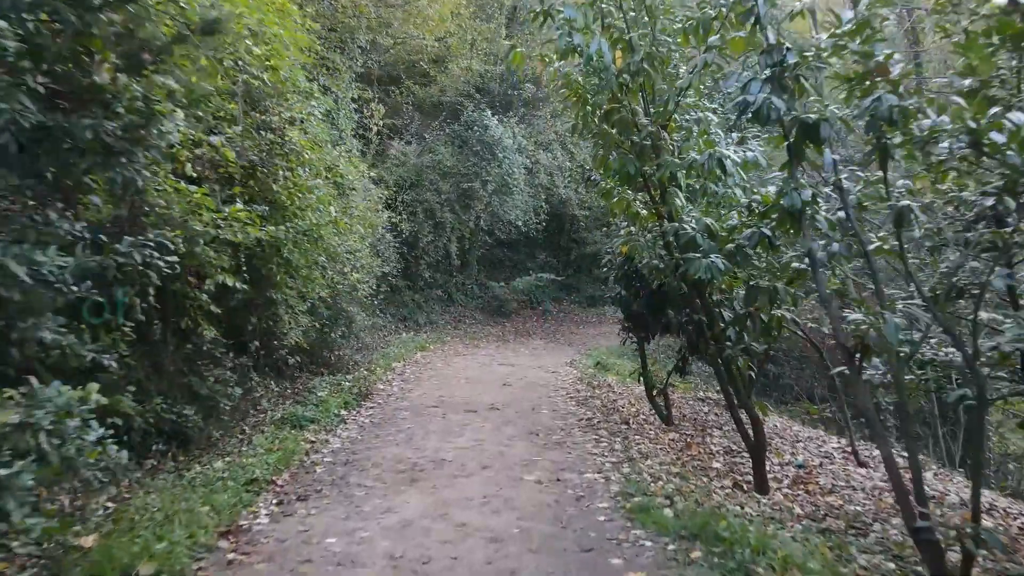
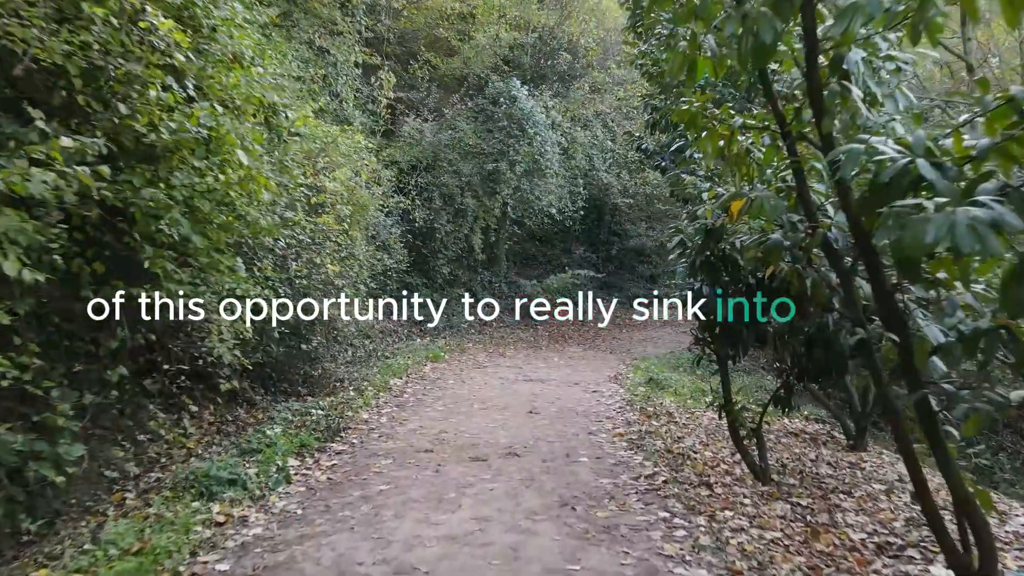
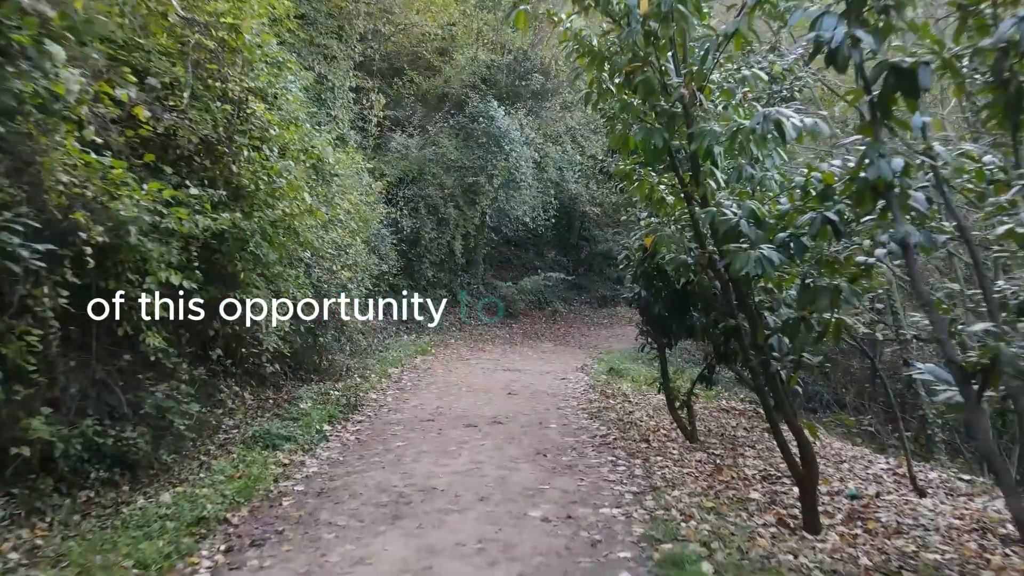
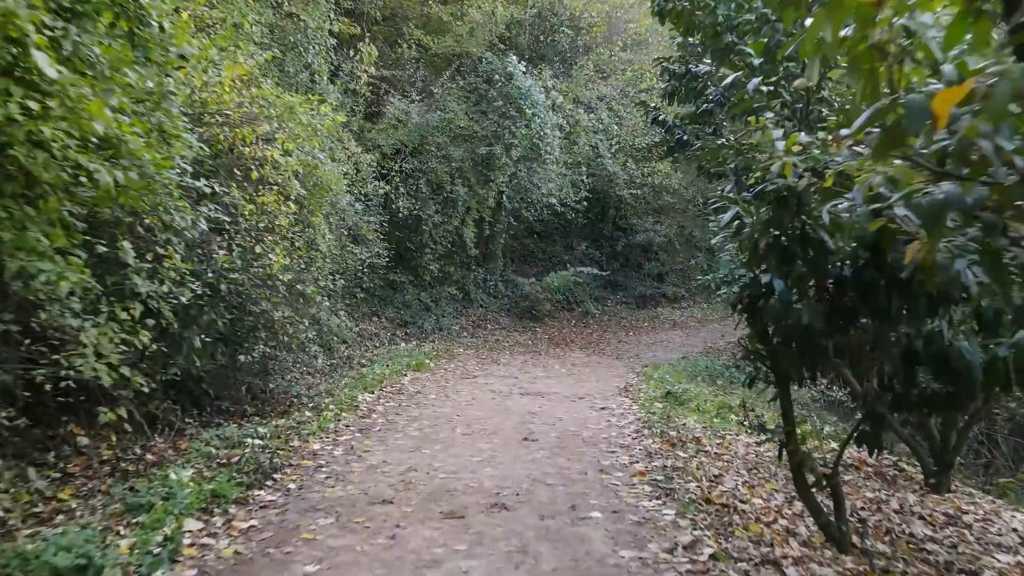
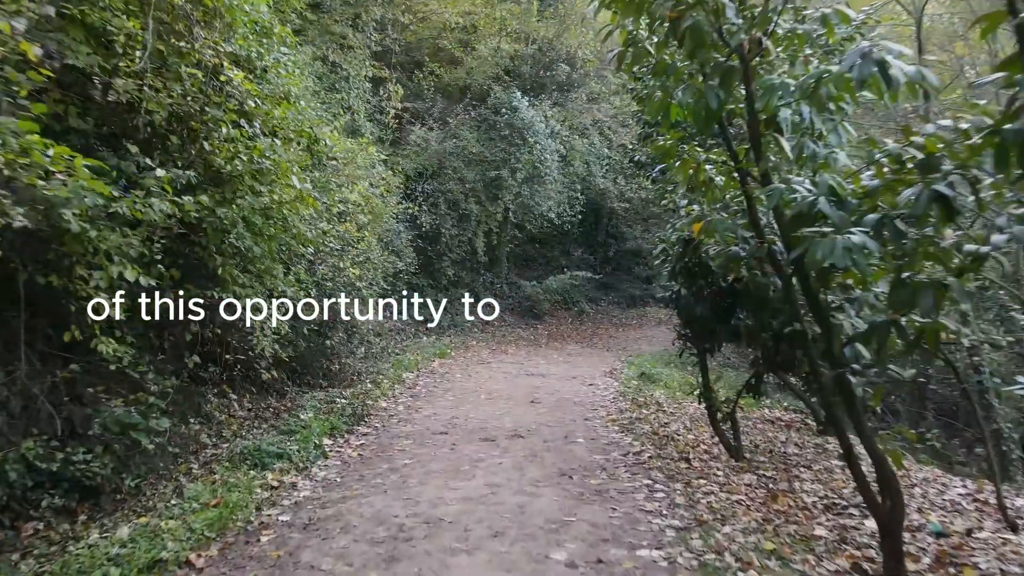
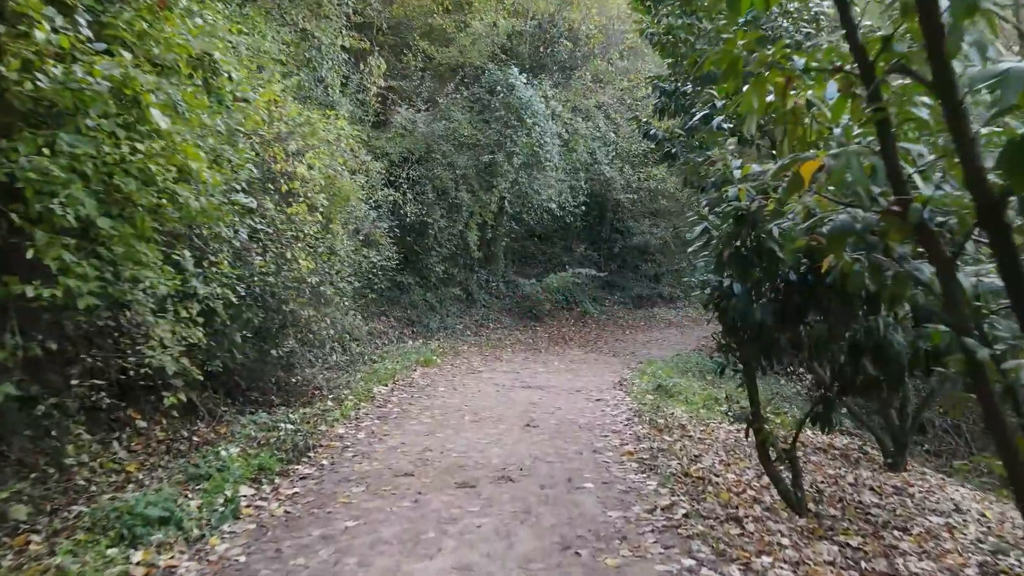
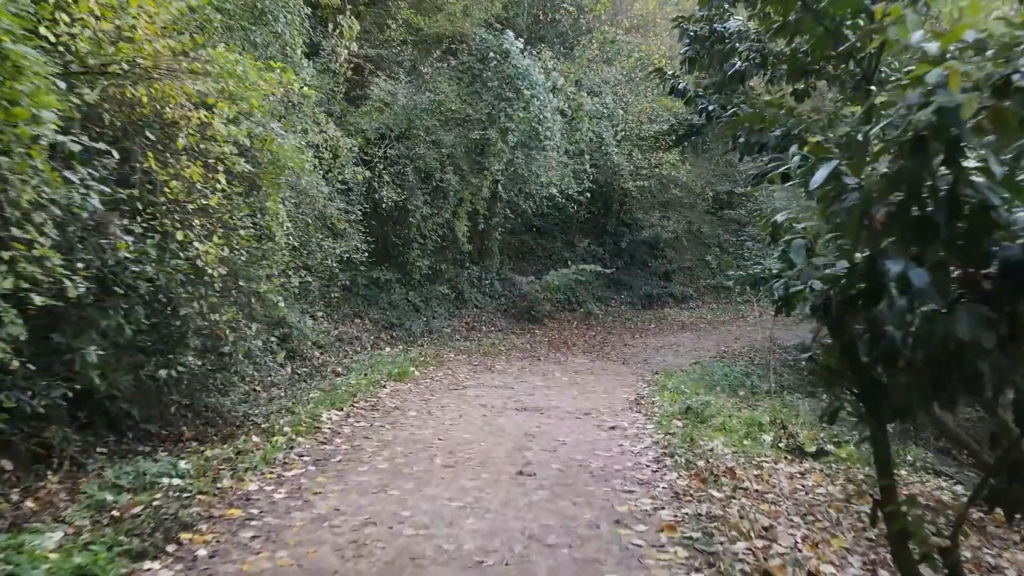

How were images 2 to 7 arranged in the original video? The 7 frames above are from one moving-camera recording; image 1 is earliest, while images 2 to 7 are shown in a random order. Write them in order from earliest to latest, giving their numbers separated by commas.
3, 5, 2, 6, 4, 7
